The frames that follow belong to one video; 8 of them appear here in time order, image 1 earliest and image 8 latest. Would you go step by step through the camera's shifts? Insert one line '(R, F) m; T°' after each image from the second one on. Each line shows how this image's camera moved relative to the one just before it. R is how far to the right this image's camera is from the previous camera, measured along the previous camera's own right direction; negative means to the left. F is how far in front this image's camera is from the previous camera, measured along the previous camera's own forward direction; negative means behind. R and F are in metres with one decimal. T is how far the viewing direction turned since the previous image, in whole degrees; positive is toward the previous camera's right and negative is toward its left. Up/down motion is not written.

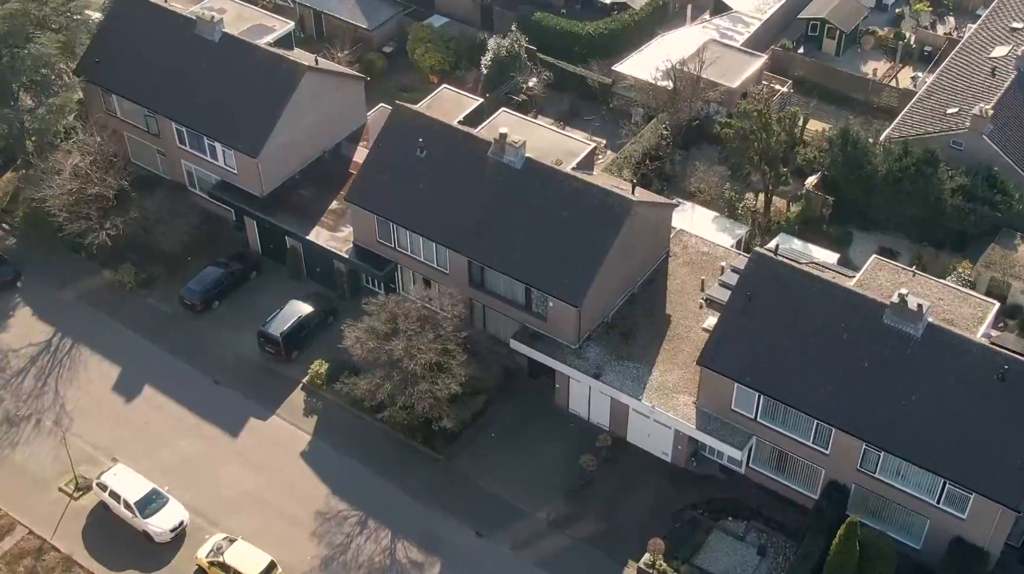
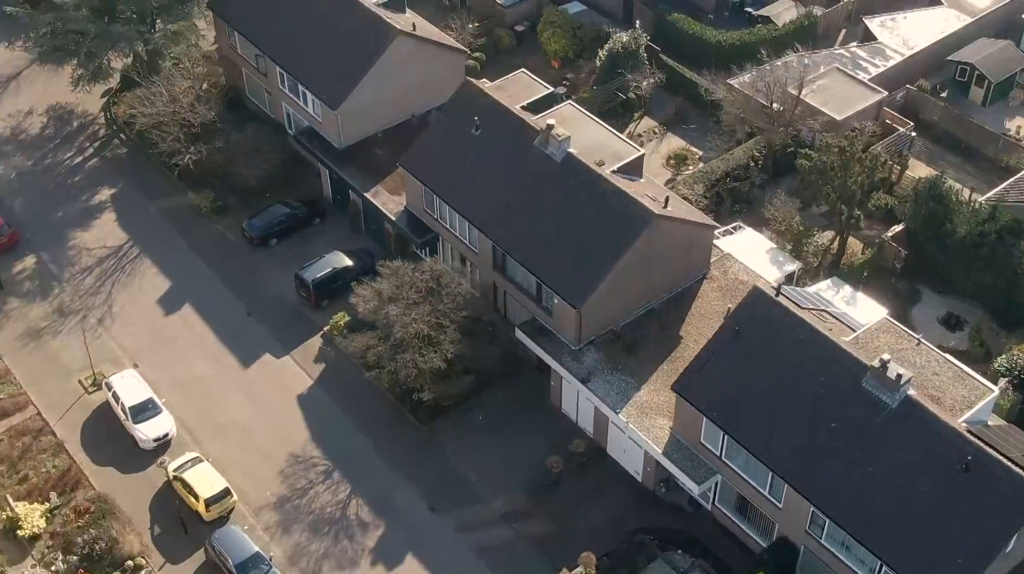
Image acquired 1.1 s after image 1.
(+9.7, +1.0) m; -11°
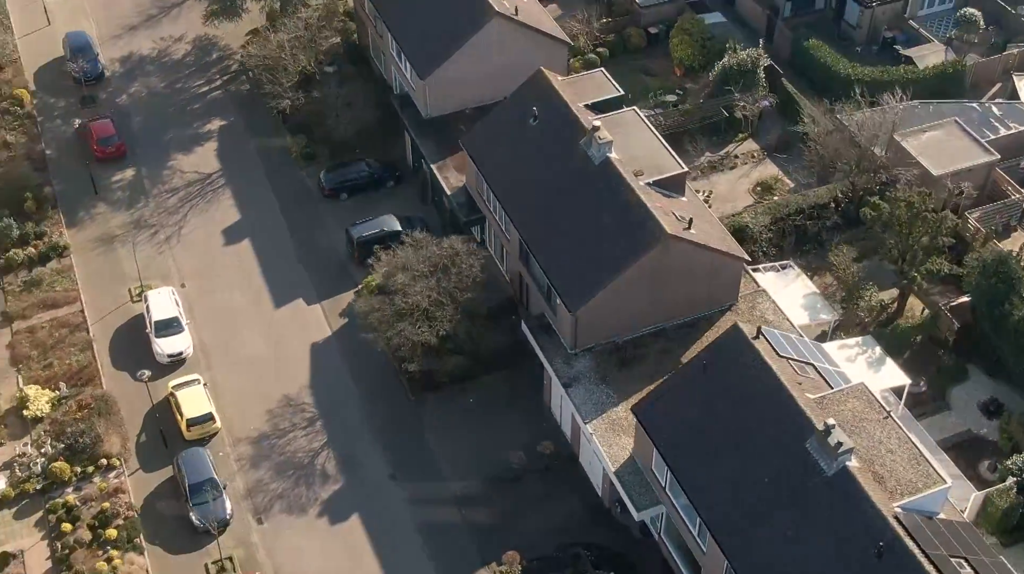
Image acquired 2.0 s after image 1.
(+9.7, +1.0) m; -12°
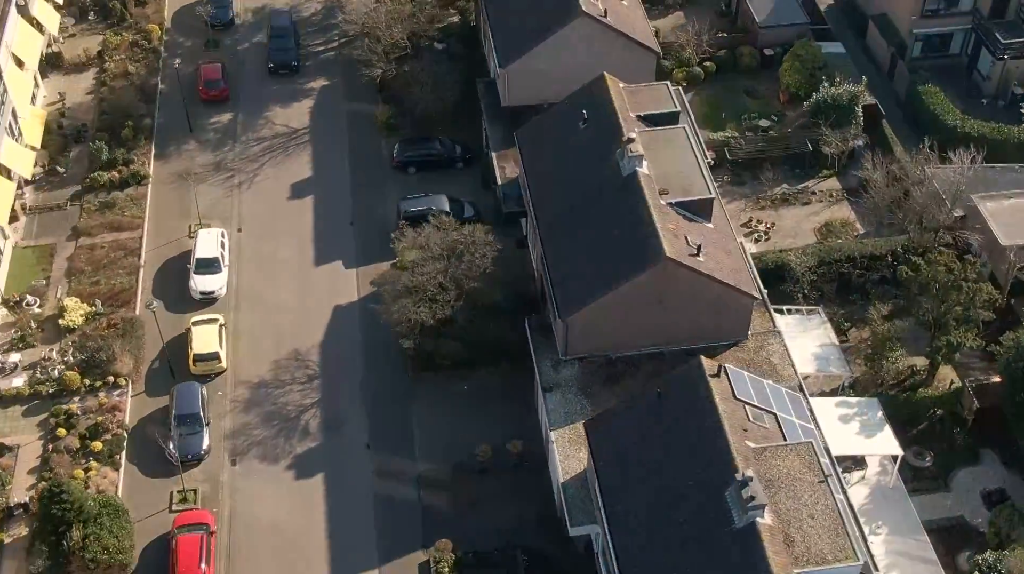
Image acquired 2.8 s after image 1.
(+8.6, +0.6) m; -10°
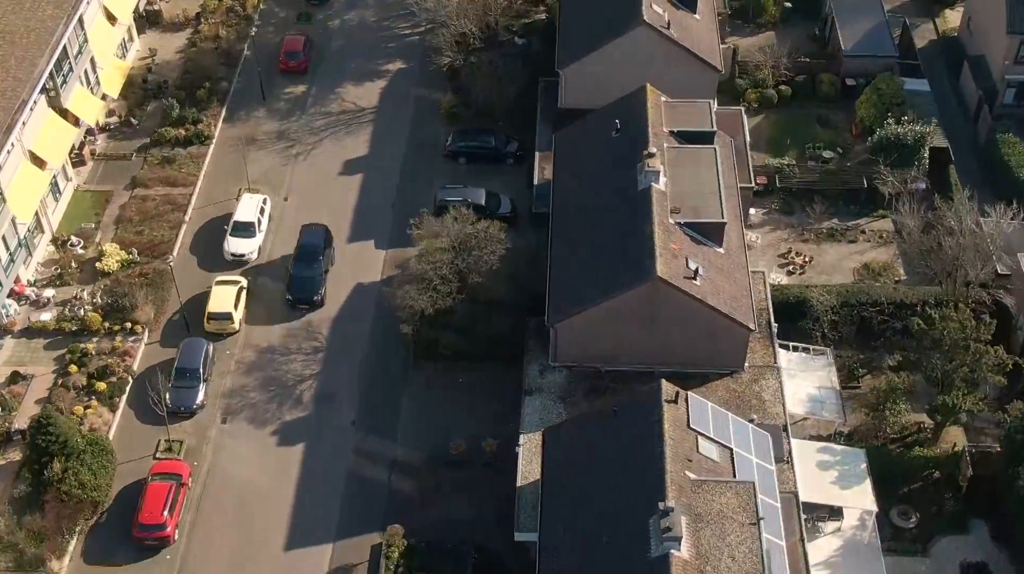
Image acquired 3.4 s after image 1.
(+6.5, +0.4) m; -7°
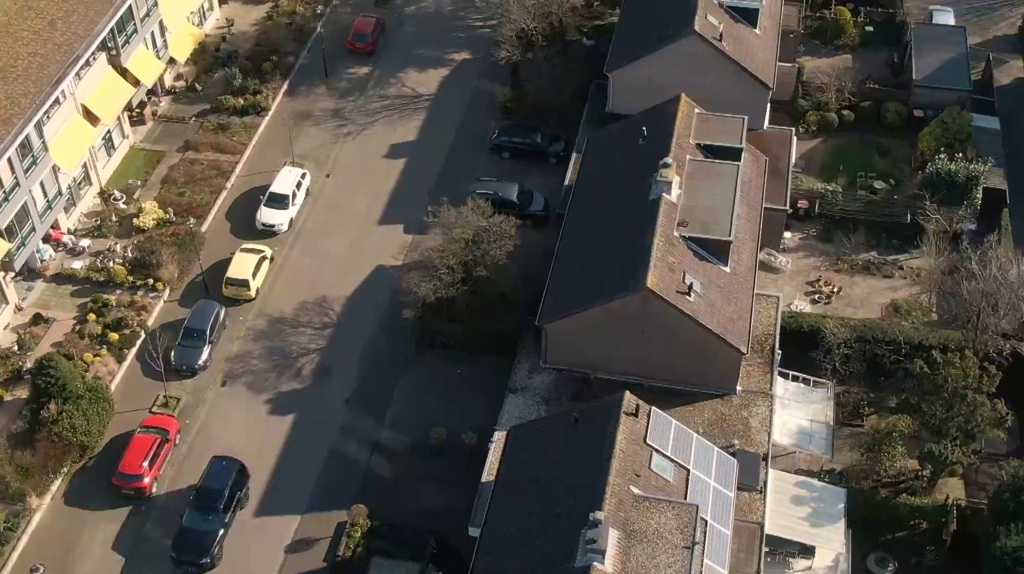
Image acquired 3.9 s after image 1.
(+5.4, +0.5) m; -6°
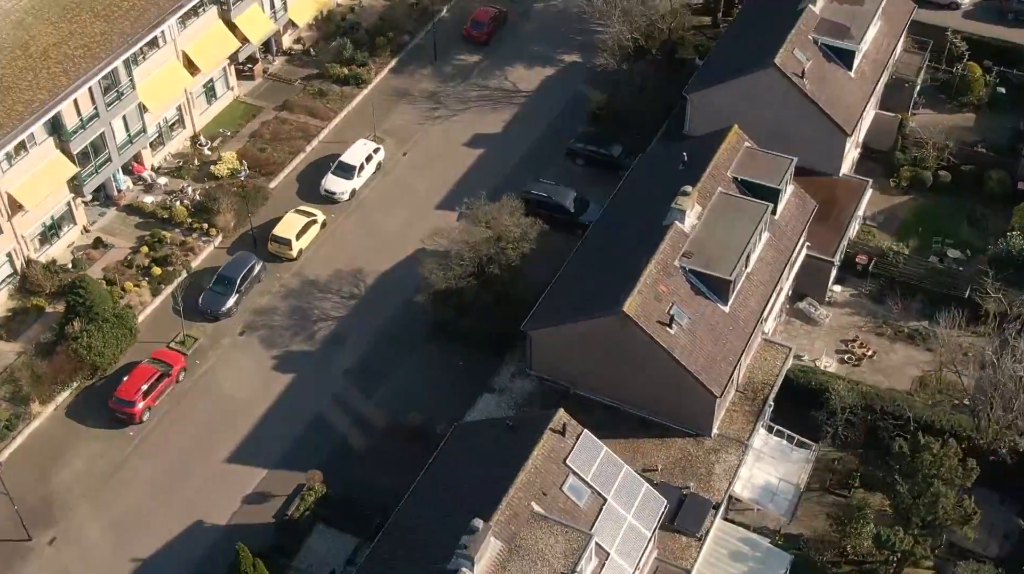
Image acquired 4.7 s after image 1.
(+8.7, +0.8) m; -10°
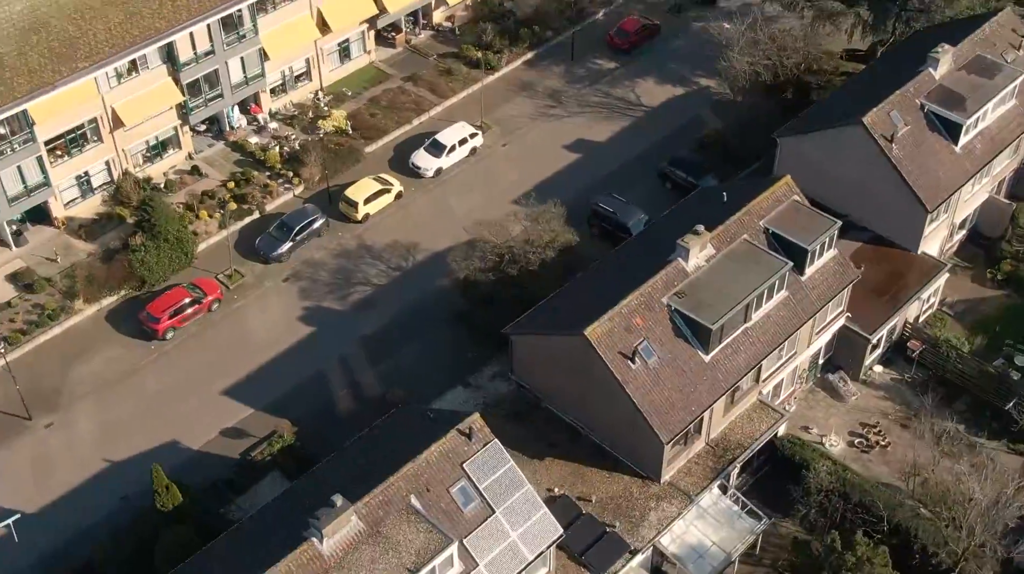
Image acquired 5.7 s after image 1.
(+10.6, +1.1) m; -13°
